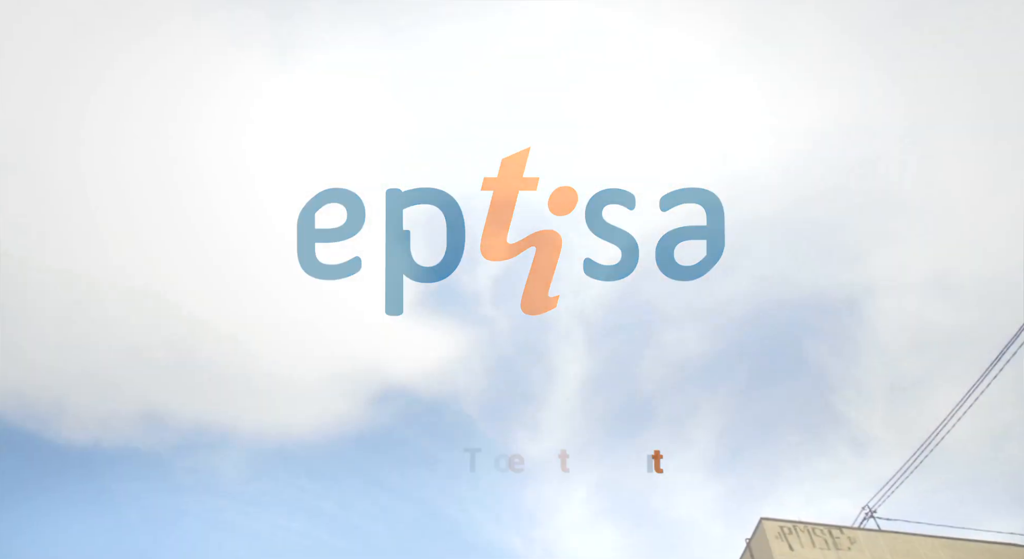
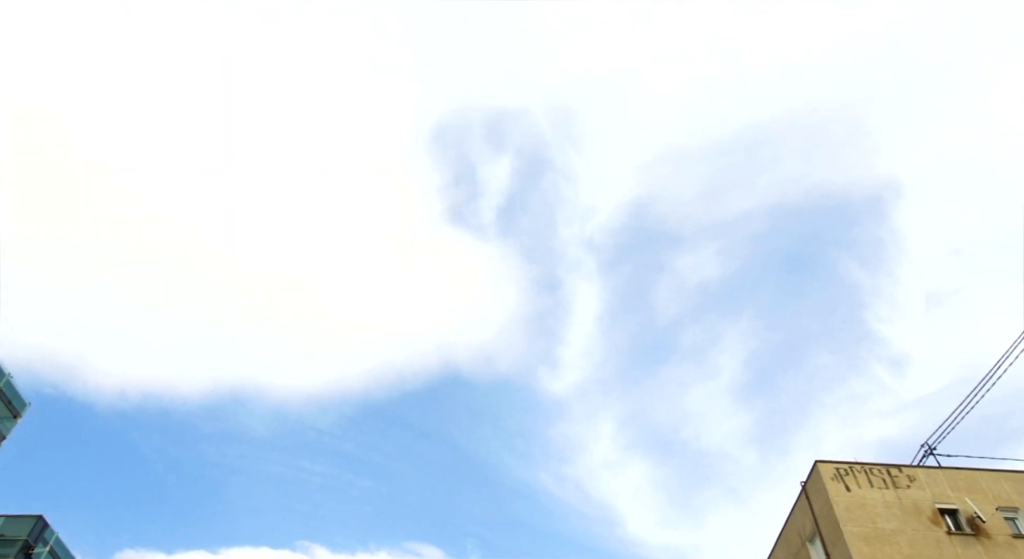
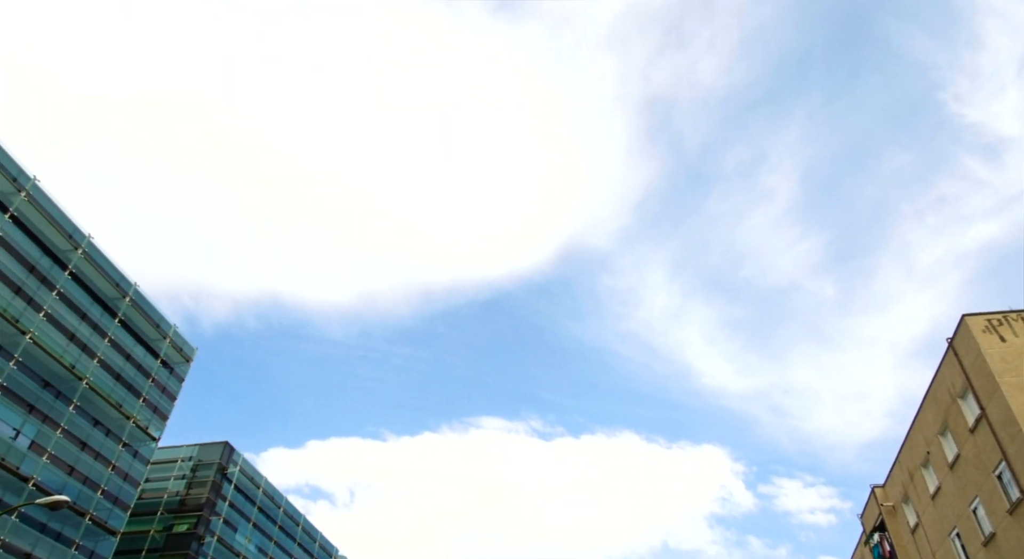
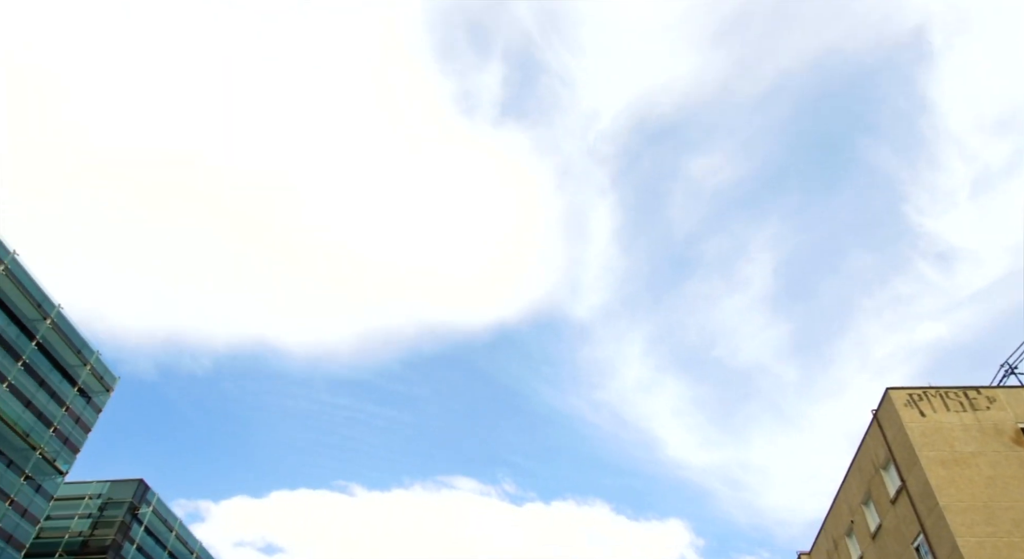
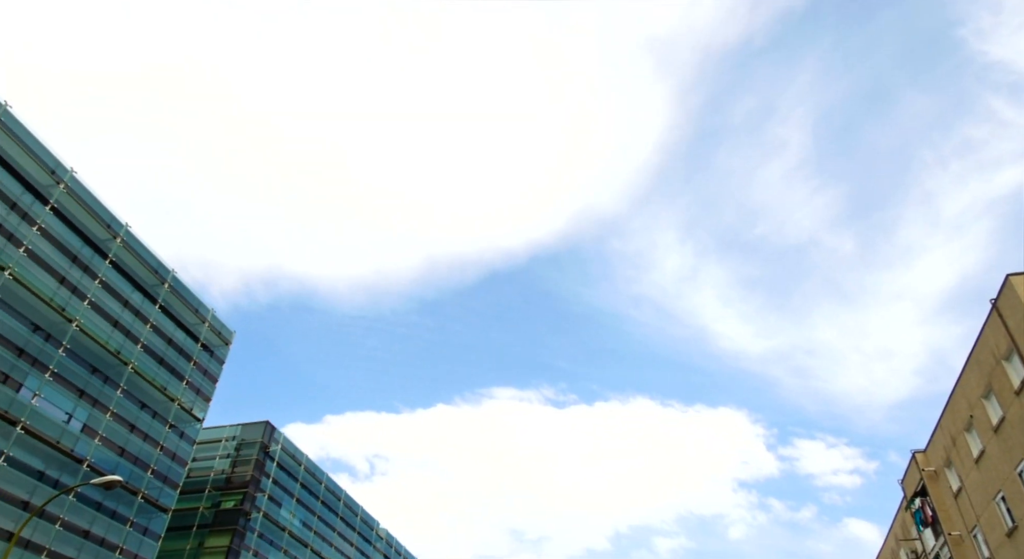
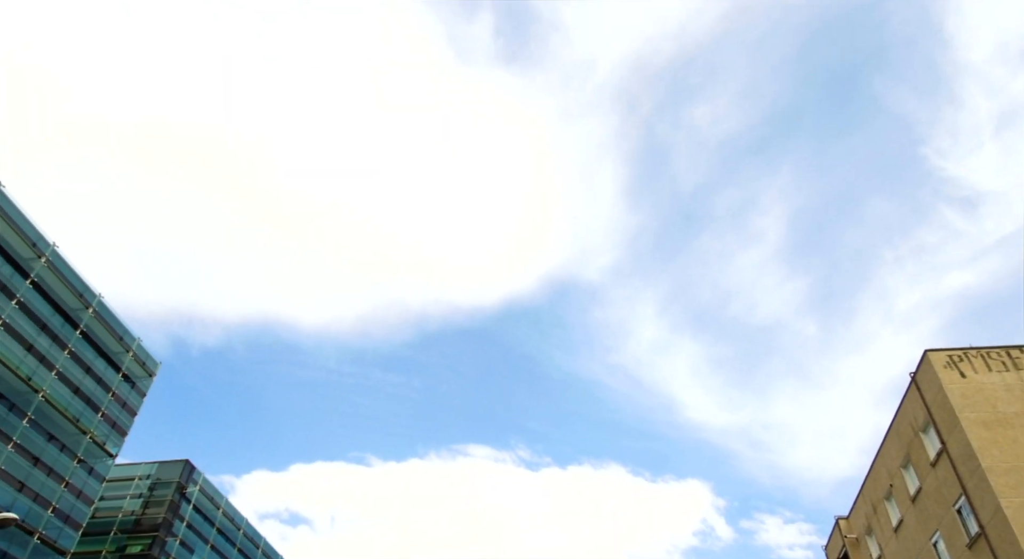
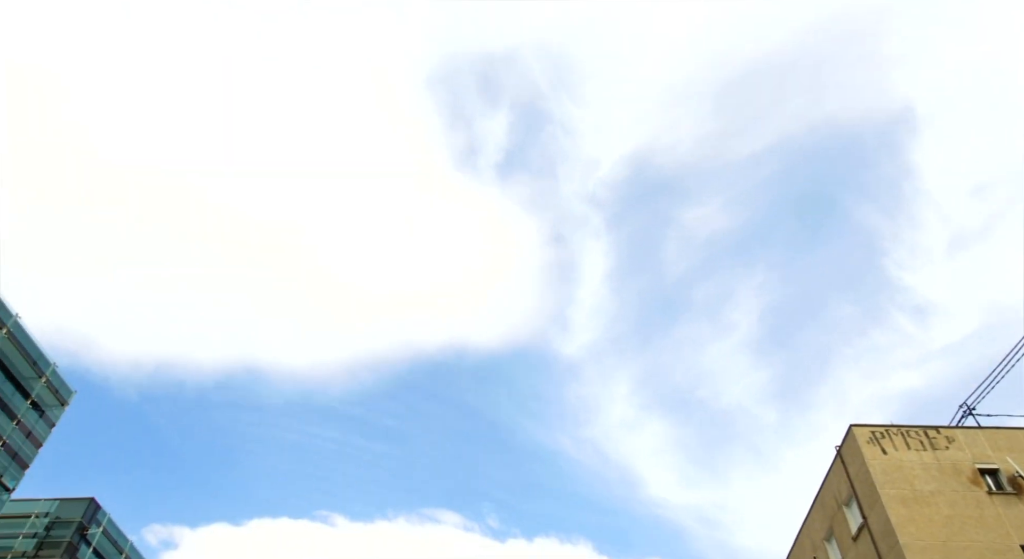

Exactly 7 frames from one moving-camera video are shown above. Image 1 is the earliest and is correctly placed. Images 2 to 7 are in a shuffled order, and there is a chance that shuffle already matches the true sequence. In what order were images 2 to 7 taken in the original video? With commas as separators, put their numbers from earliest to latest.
2, 7, 4, 6, 3, 5
